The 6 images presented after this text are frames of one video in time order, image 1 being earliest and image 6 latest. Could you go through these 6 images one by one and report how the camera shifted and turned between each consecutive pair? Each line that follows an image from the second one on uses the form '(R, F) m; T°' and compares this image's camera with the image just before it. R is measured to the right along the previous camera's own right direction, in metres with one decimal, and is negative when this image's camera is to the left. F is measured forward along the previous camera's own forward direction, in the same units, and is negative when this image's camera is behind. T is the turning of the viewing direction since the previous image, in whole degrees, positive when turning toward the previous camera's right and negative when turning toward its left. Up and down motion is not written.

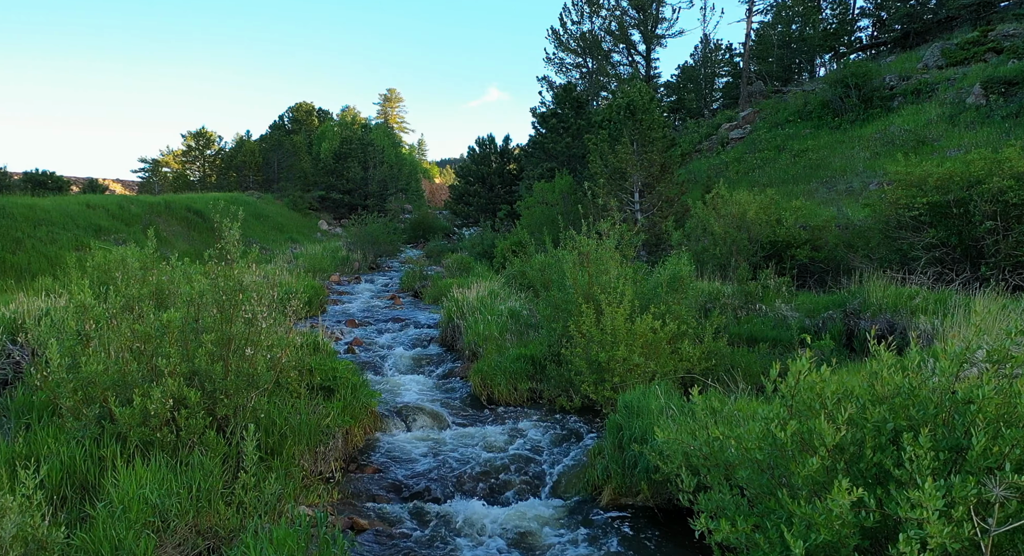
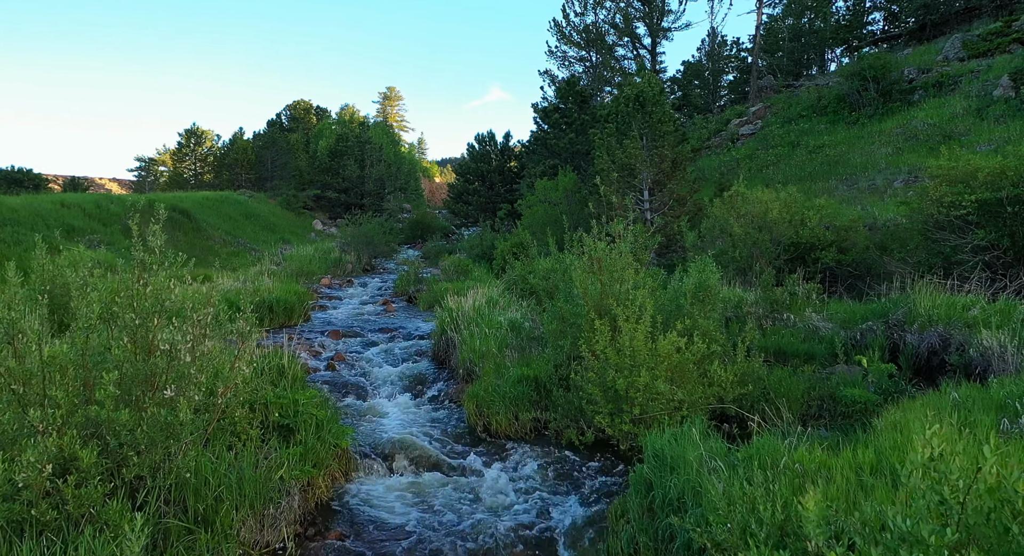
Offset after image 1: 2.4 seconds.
(0.0, +1.1) m; 0°
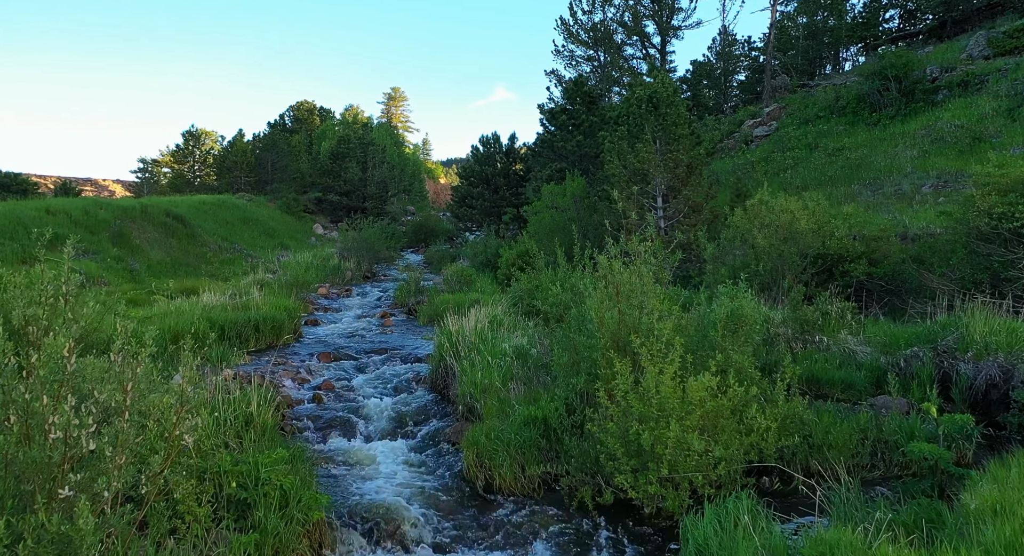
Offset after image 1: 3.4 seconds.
(0.0, +0.9) m; 0°
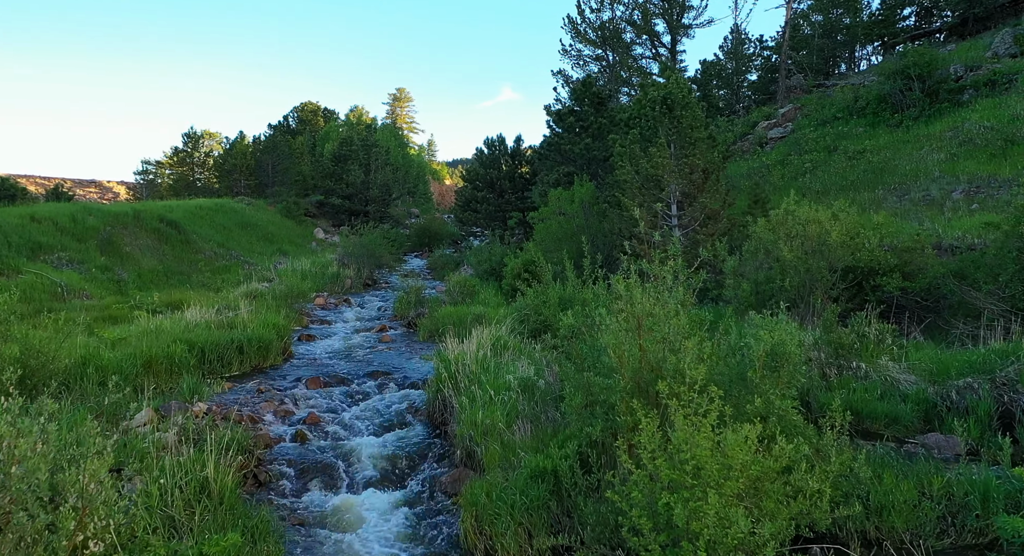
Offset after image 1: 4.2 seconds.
(0.0, +0.8) m; 0°
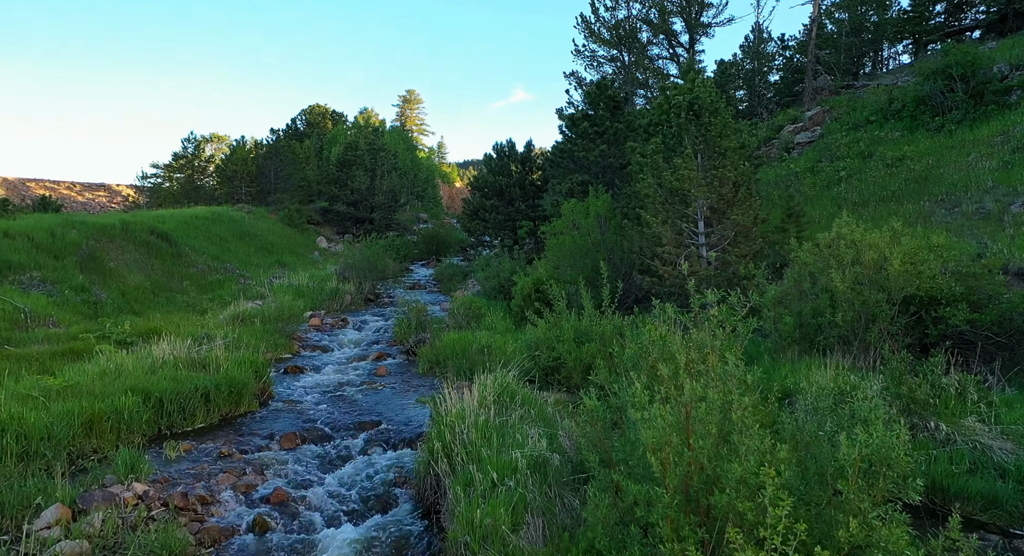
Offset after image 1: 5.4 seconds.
(0.0, +1.3) m; -1°
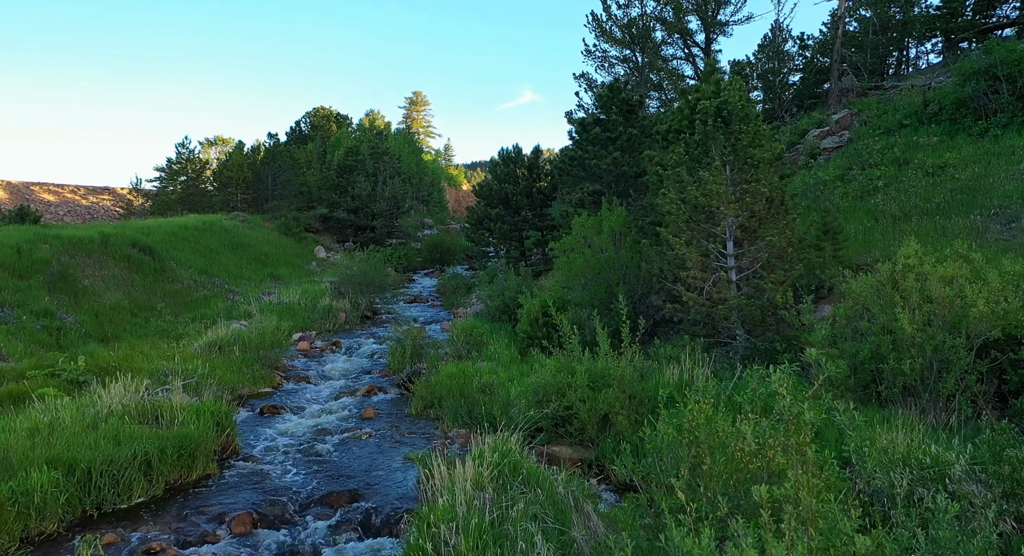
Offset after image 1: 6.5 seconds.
(0.0, +1.4) m; -1°
